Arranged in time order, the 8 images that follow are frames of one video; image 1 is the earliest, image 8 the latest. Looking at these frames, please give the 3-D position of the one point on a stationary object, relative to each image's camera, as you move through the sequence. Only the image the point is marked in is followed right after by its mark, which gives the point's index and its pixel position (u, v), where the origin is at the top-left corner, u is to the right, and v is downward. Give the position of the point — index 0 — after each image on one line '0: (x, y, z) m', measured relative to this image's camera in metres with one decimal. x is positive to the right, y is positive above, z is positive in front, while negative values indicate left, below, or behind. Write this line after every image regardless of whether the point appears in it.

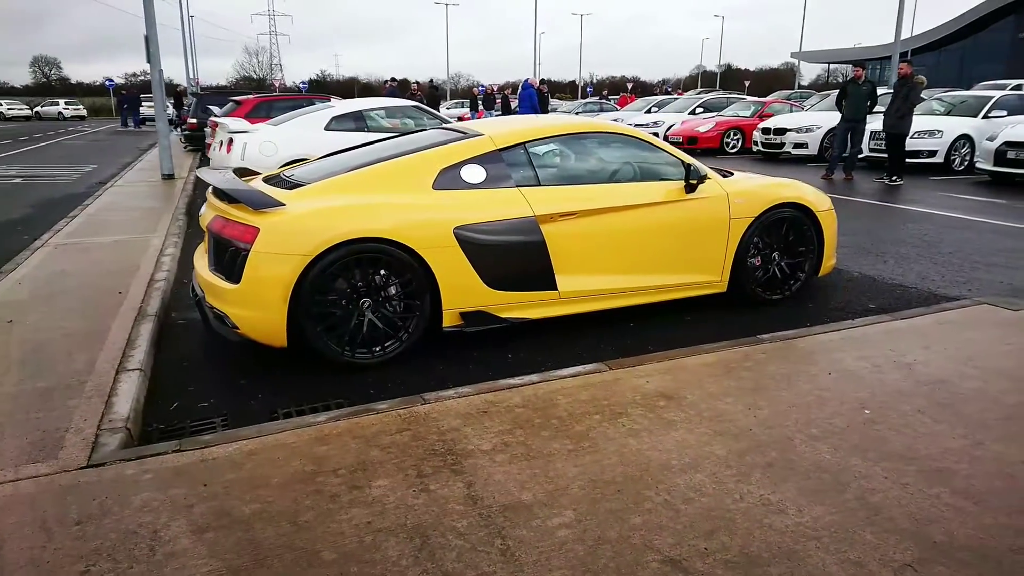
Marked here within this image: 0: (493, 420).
0: (-0.1, -0.6, +3.1) m
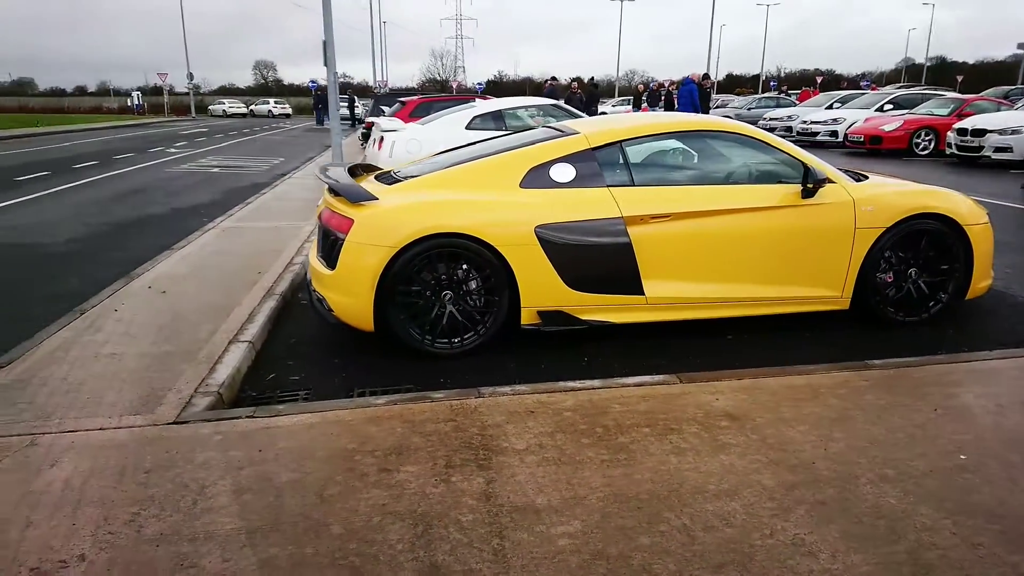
0: (+0.1, -0.6, +3.0) m
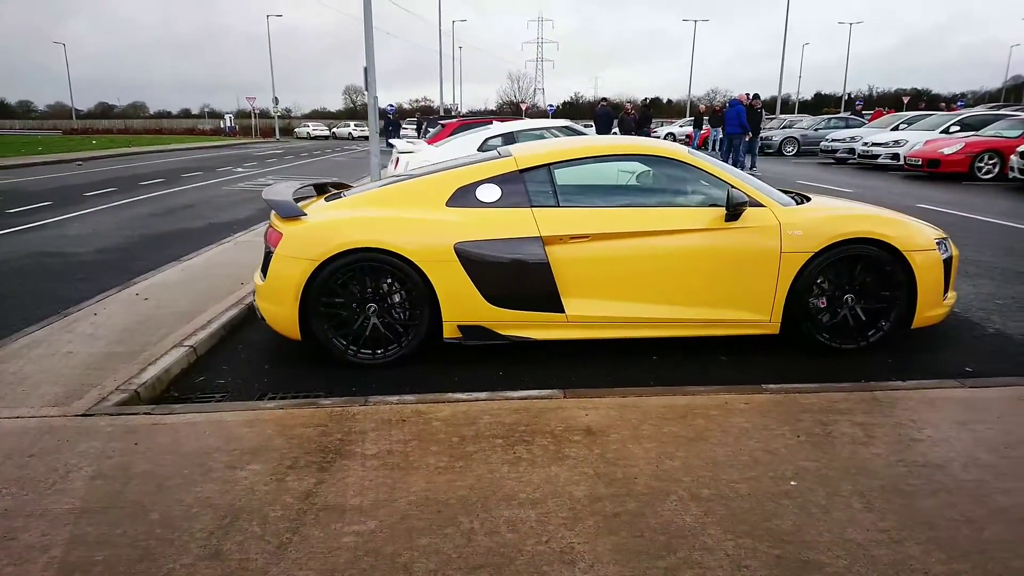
0: (-0.5, -0.7, +3.2) m
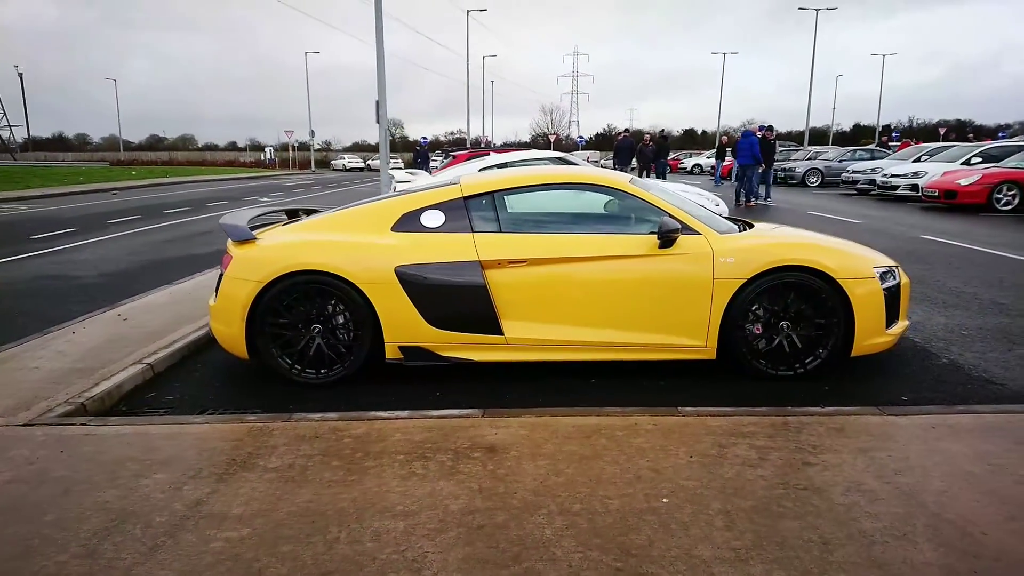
0: (-1.0, -0.7, +3.3) m
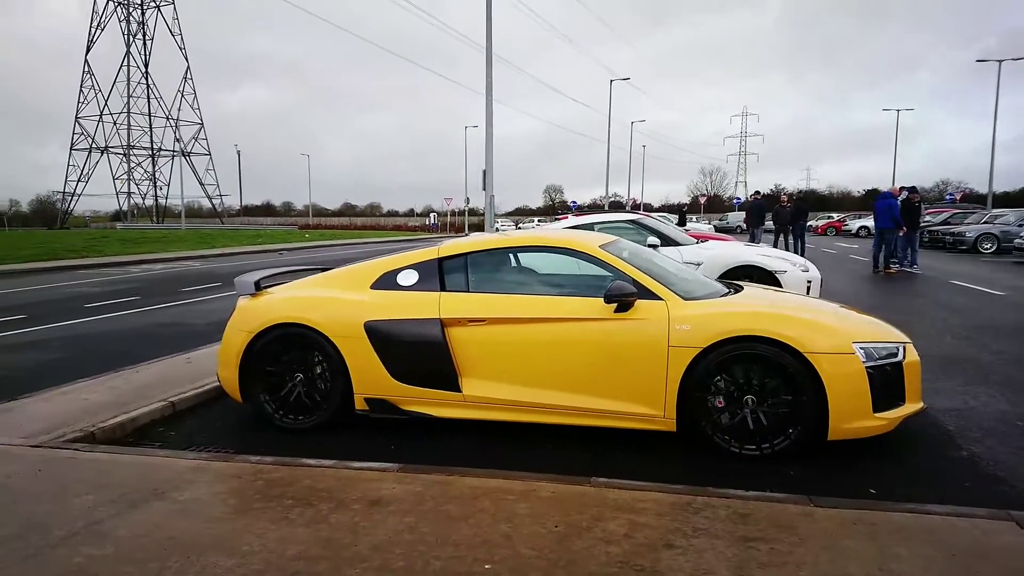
0: (-1.5, -1.0, +3.6) m
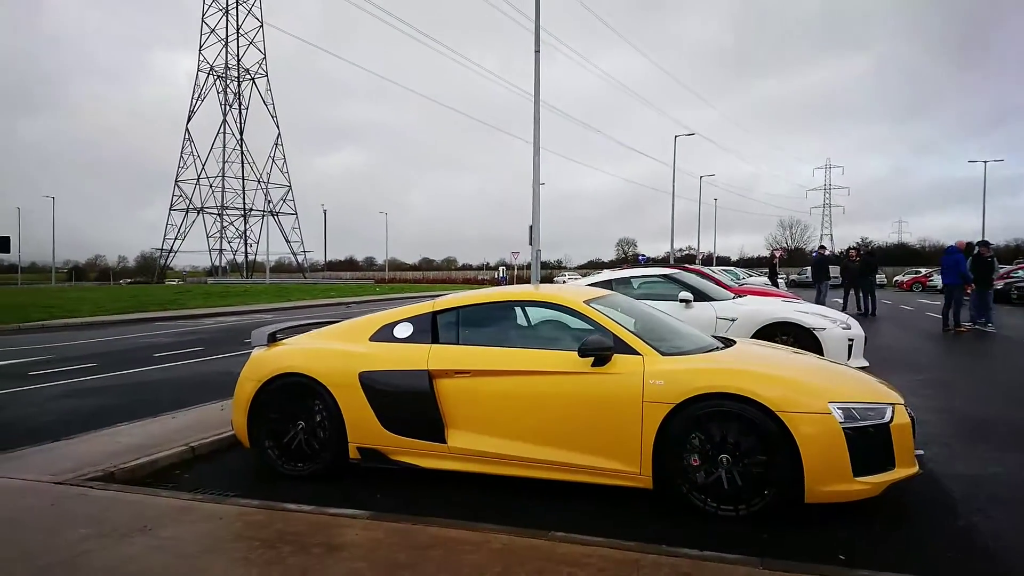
0: (-1.7, -1.3, +3.8) m
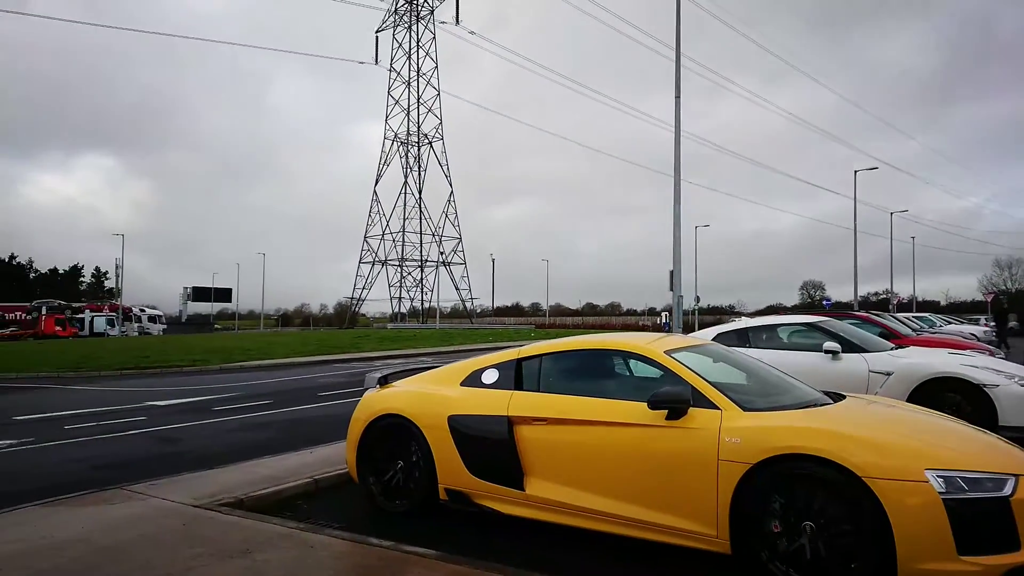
0: (-1.3, -1.6, +4.2) m
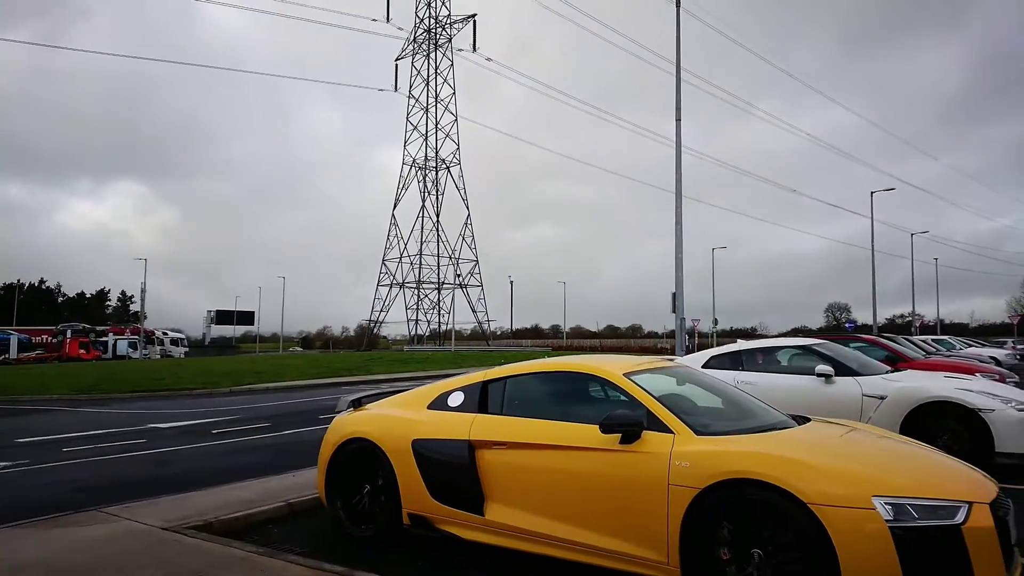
0: (-1.6, -1.7, +4.2) m
